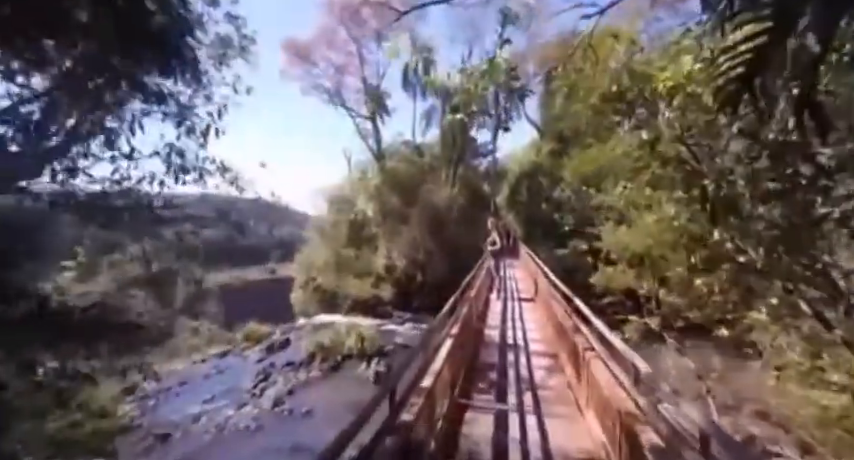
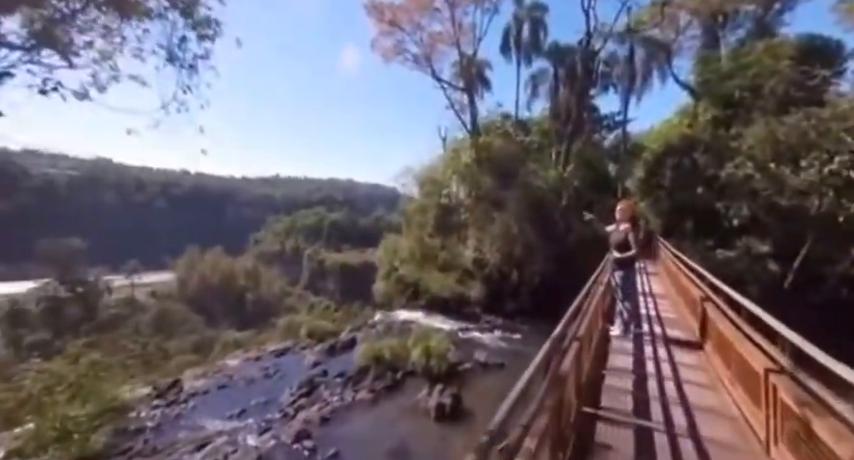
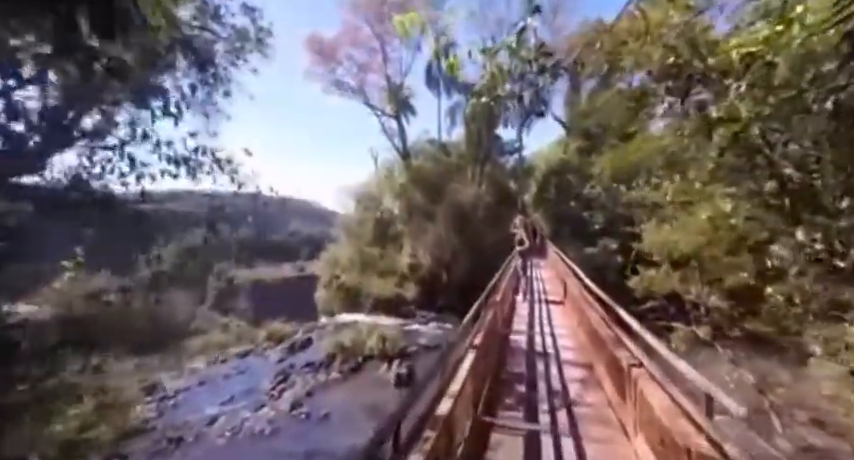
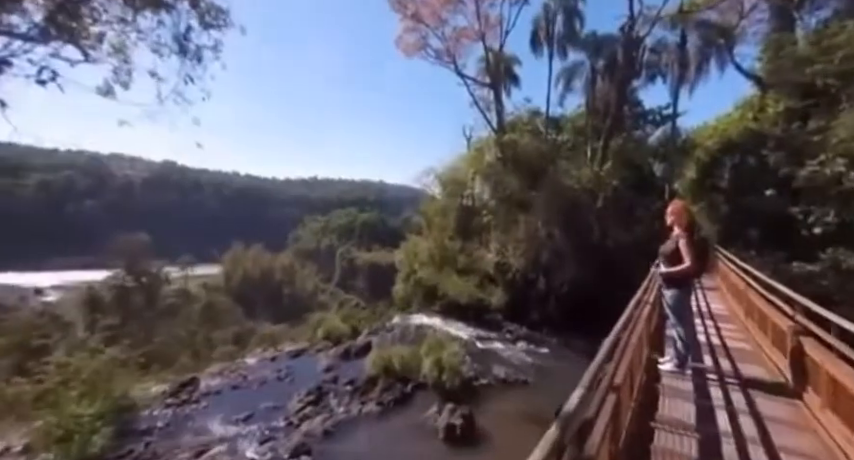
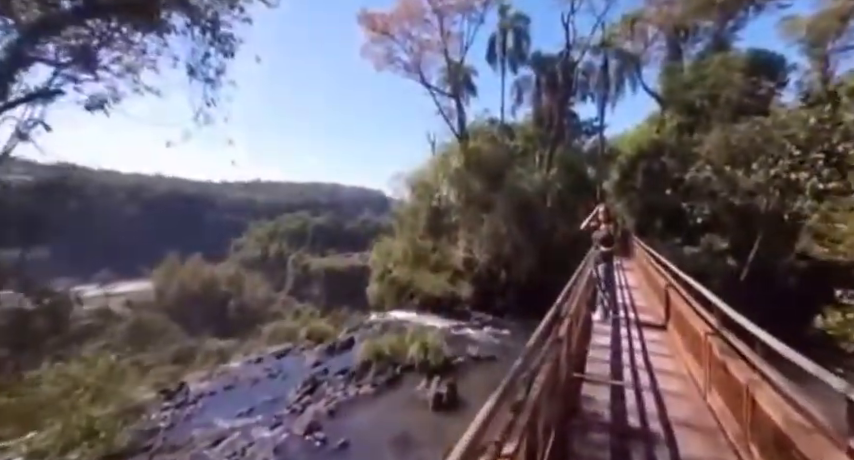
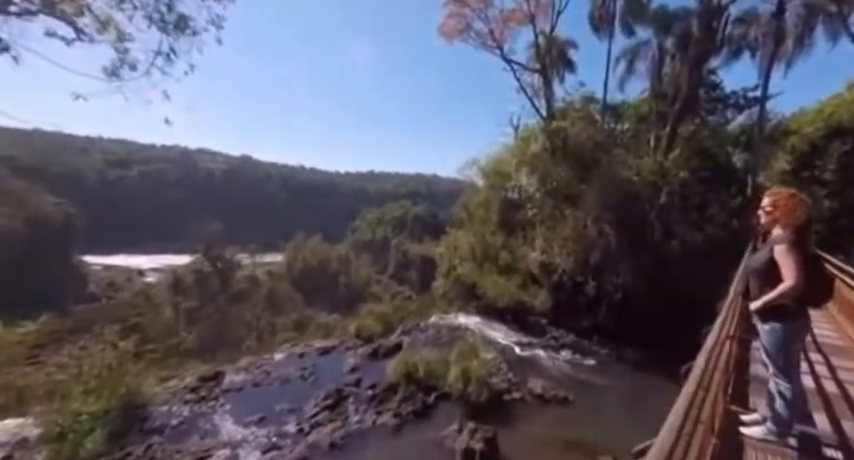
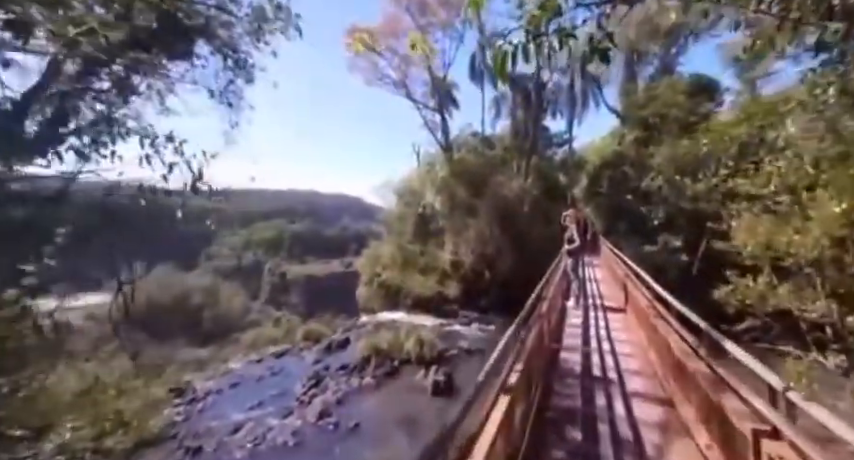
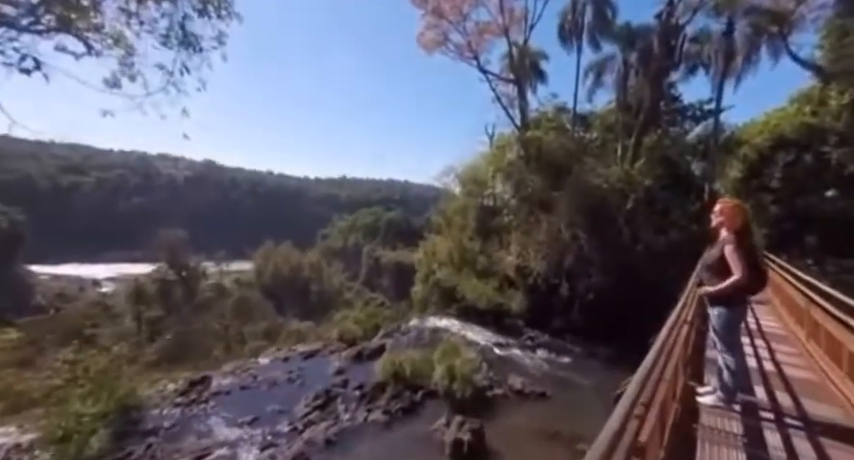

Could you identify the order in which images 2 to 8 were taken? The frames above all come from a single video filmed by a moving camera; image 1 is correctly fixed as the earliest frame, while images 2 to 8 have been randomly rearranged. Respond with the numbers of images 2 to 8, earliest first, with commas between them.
3, 7, 5, 2, 4, 8, 6
